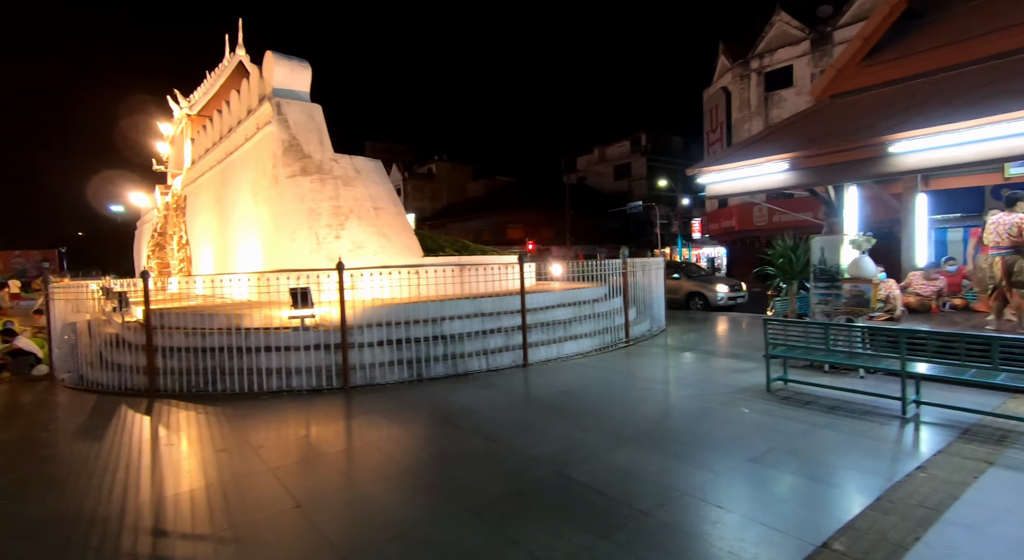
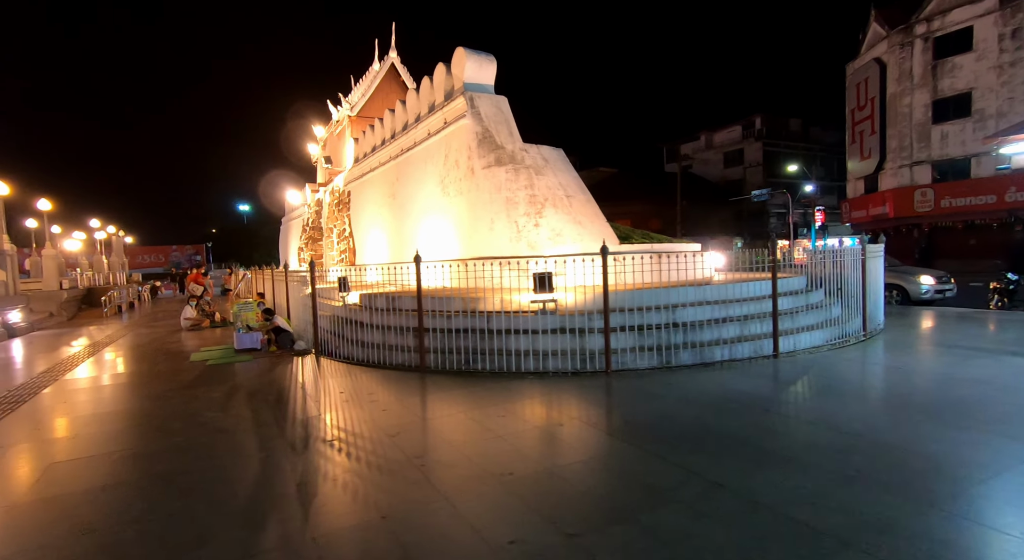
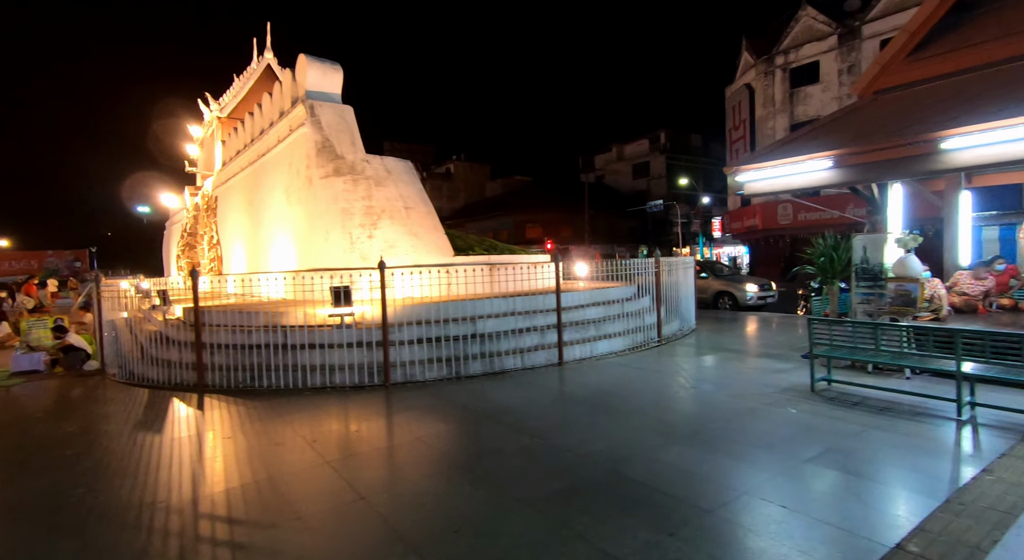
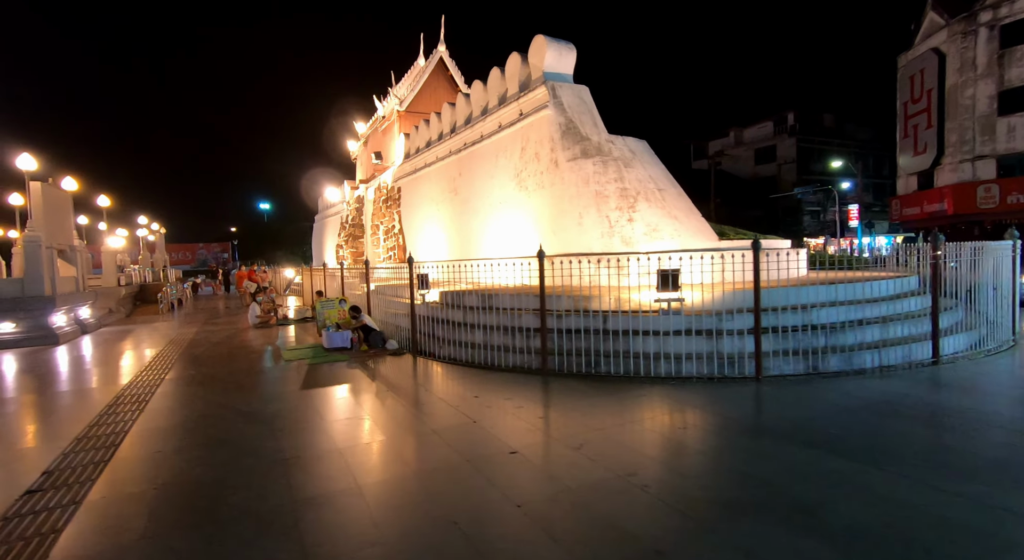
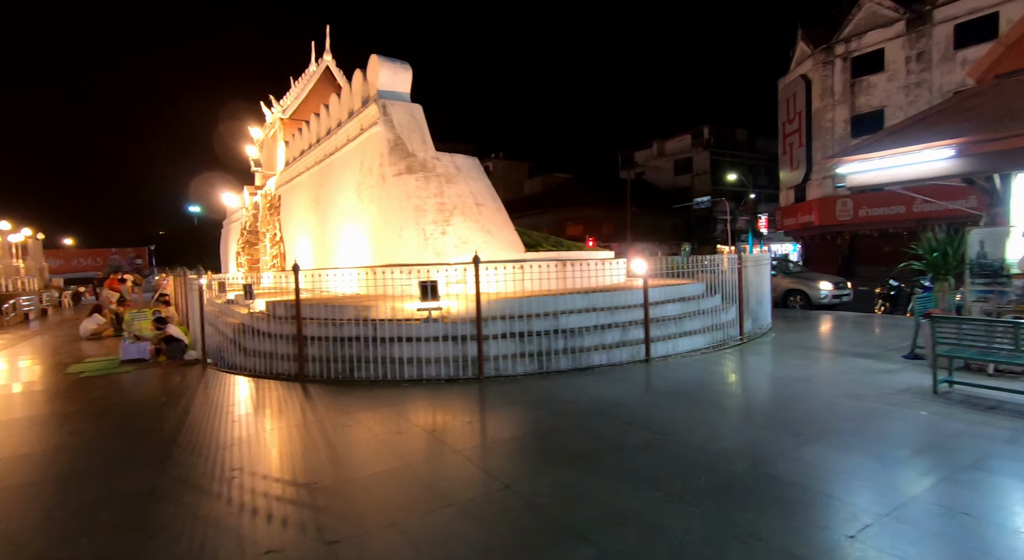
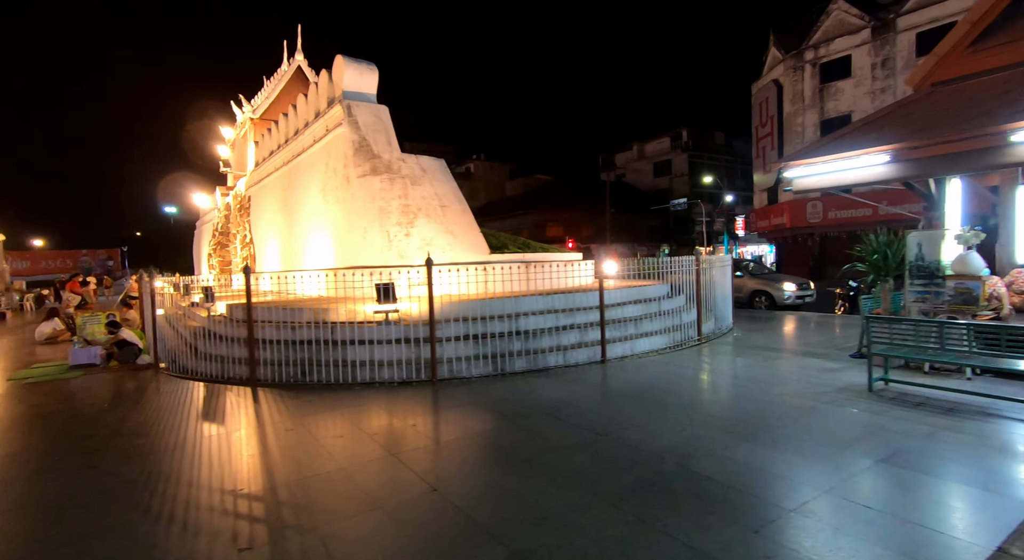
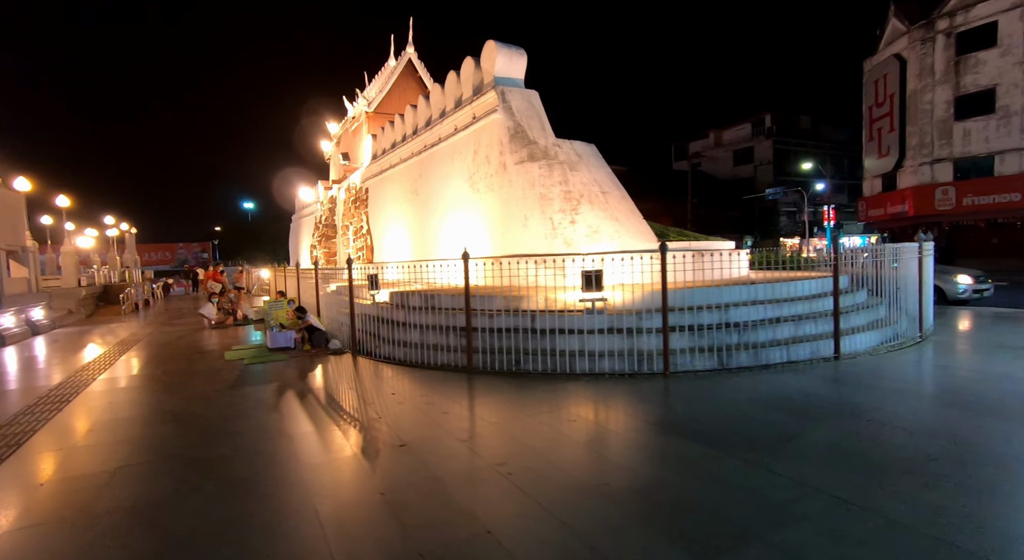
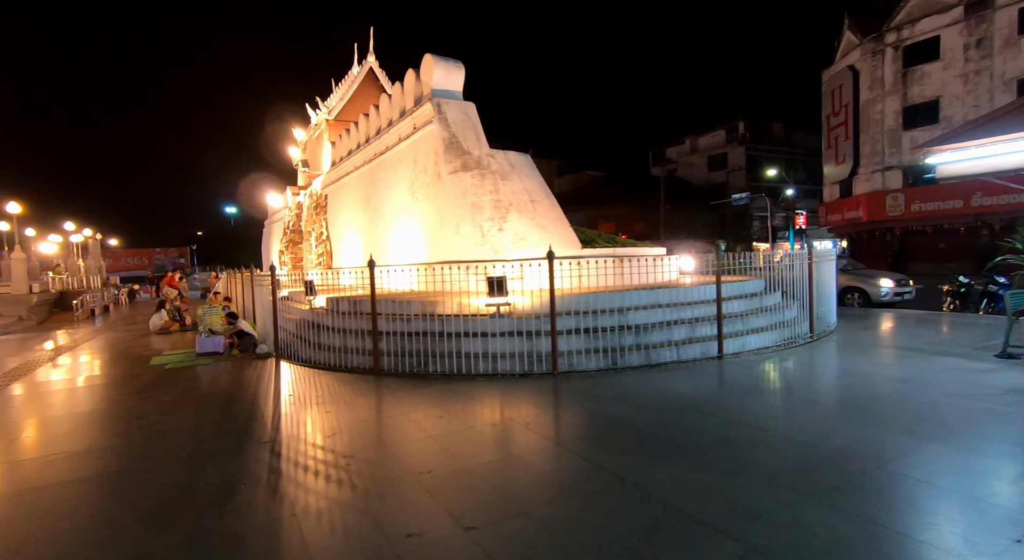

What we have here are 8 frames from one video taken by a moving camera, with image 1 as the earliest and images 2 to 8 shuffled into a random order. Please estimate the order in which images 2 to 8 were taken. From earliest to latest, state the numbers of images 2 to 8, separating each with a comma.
3, 6, 5, 8, 2, 7, 4
